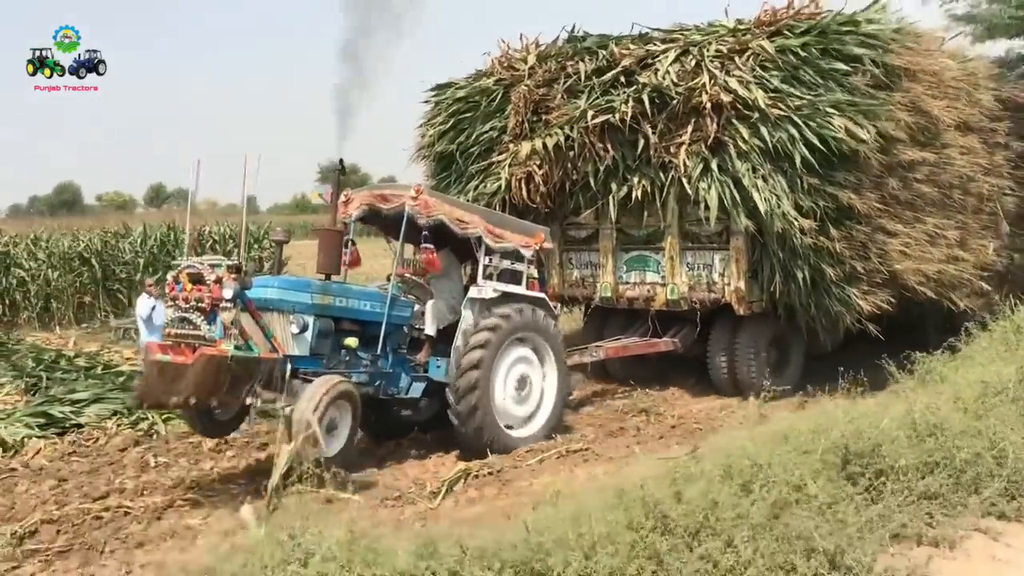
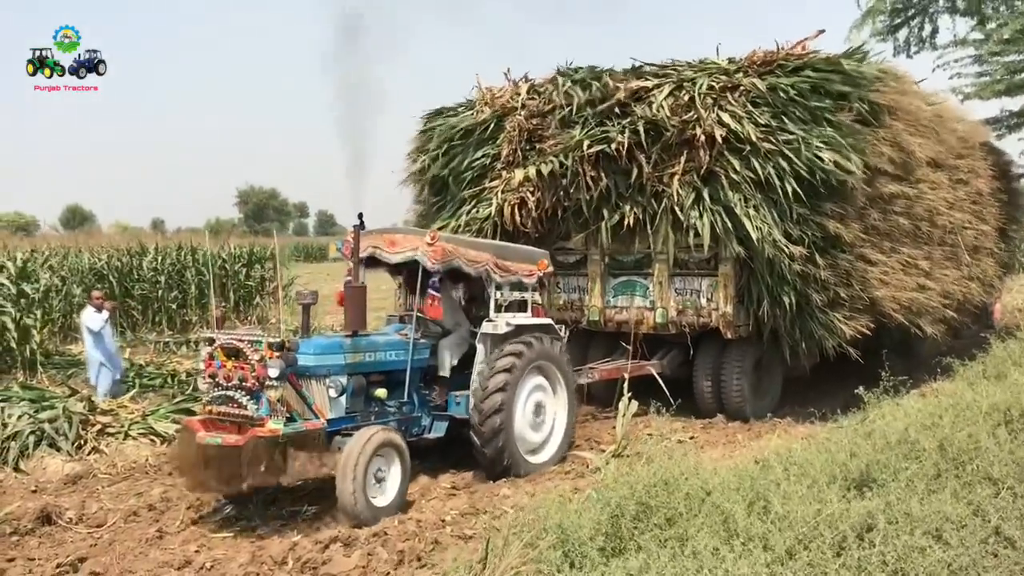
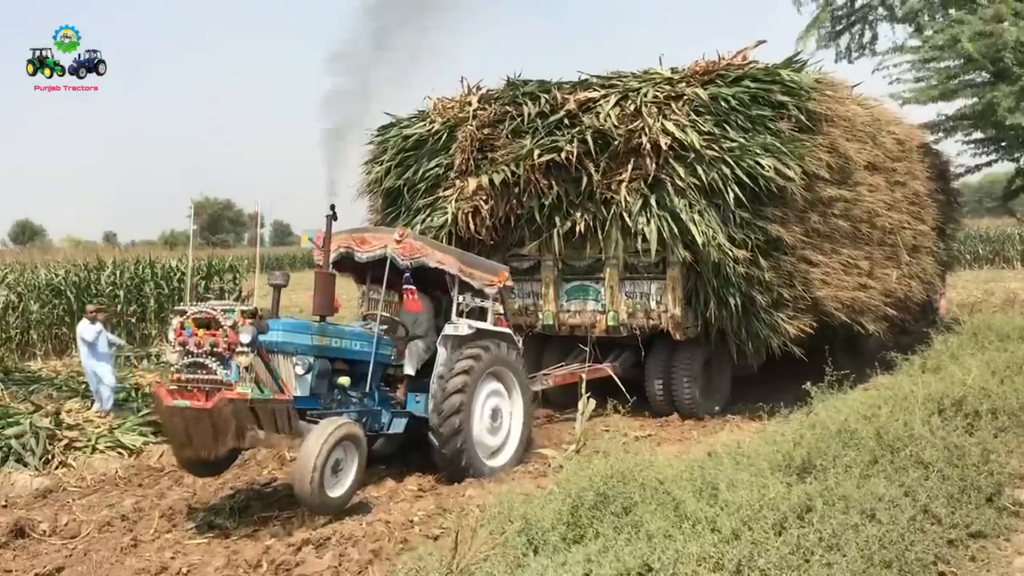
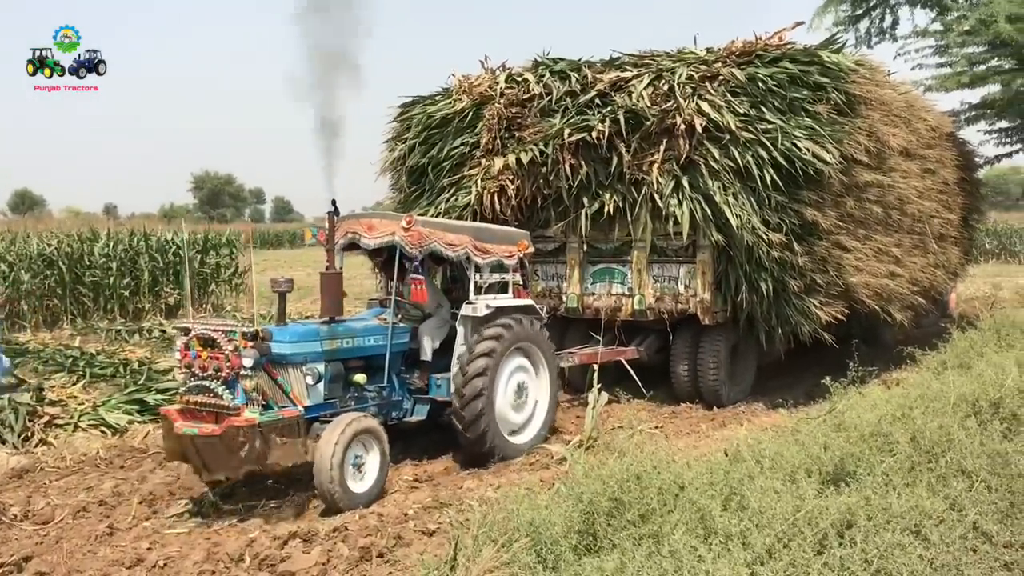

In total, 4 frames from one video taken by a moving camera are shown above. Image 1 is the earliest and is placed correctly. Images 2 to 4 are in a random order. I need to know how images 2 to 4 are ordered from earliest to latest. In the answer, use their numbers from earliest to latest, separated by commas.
3, 2, 4
